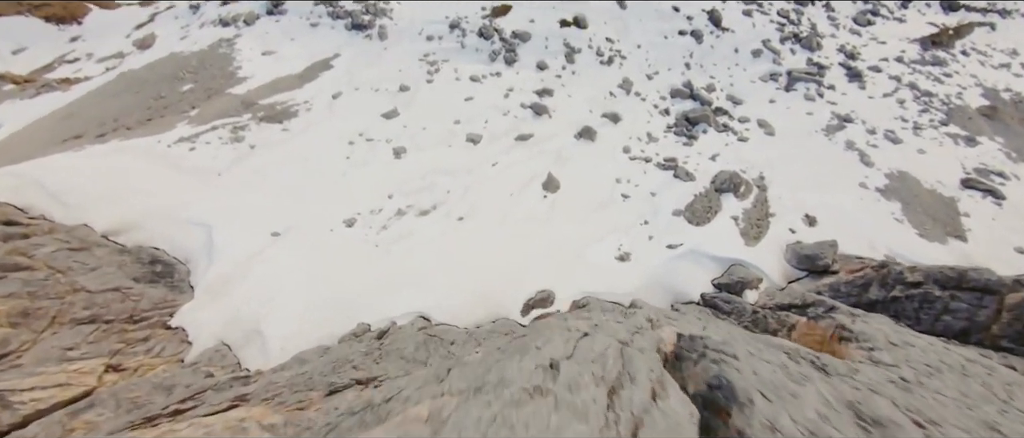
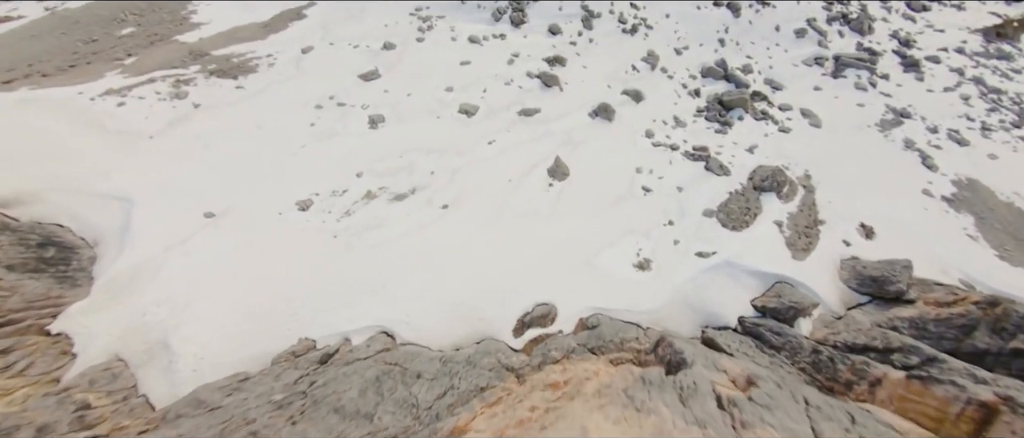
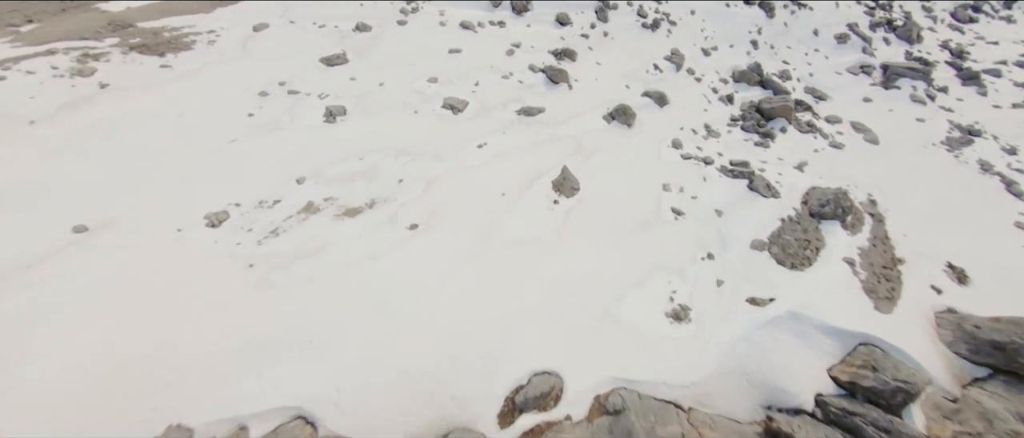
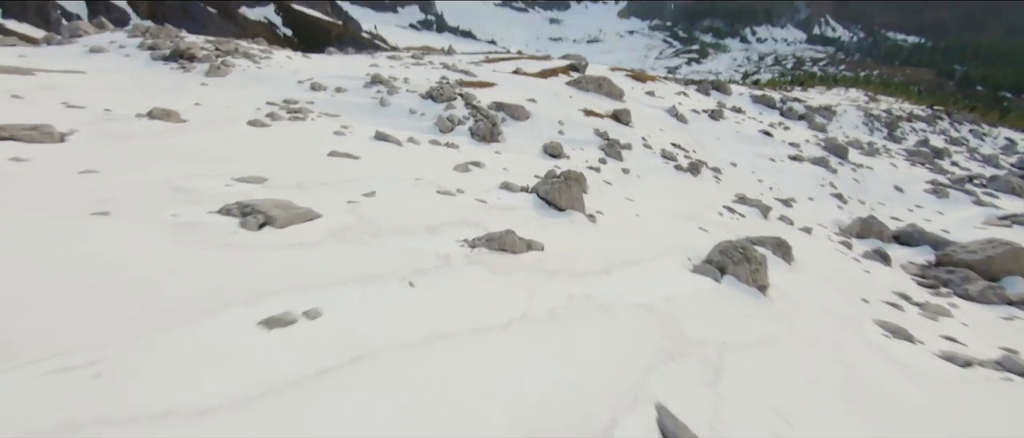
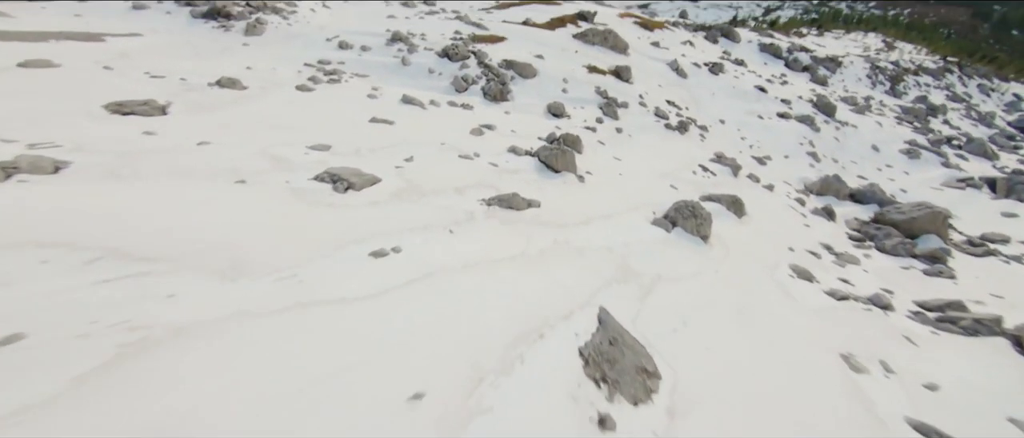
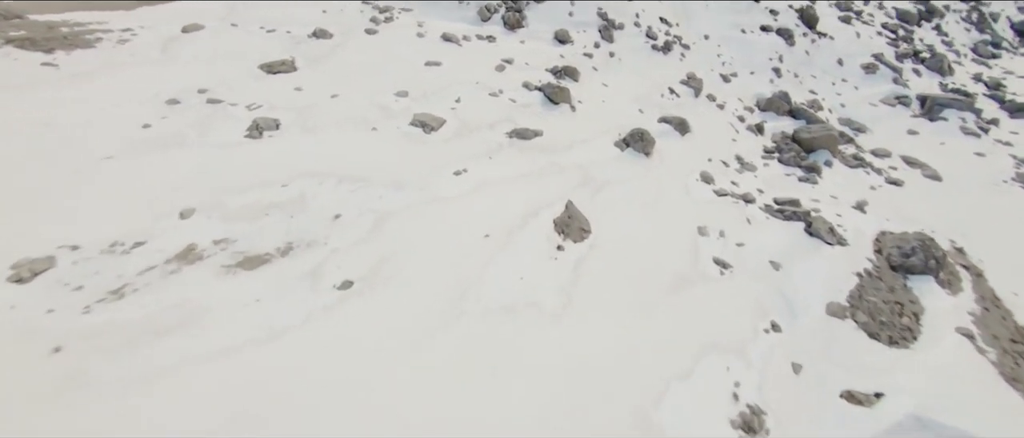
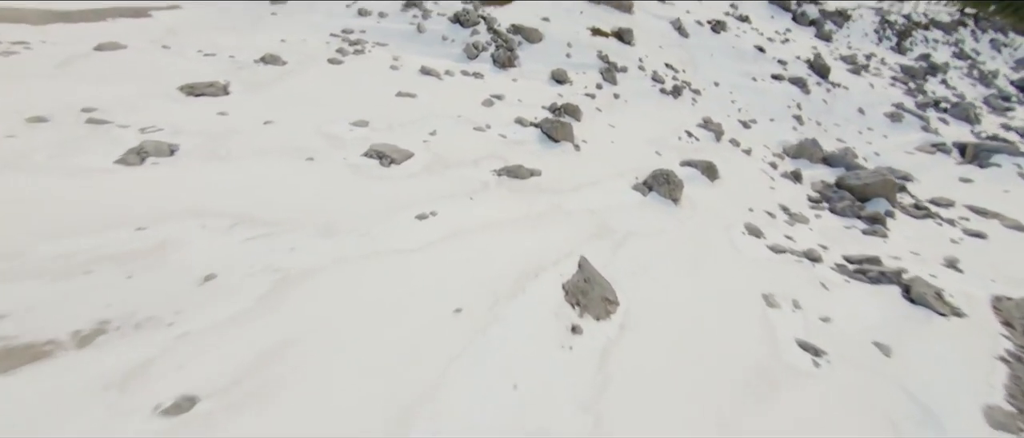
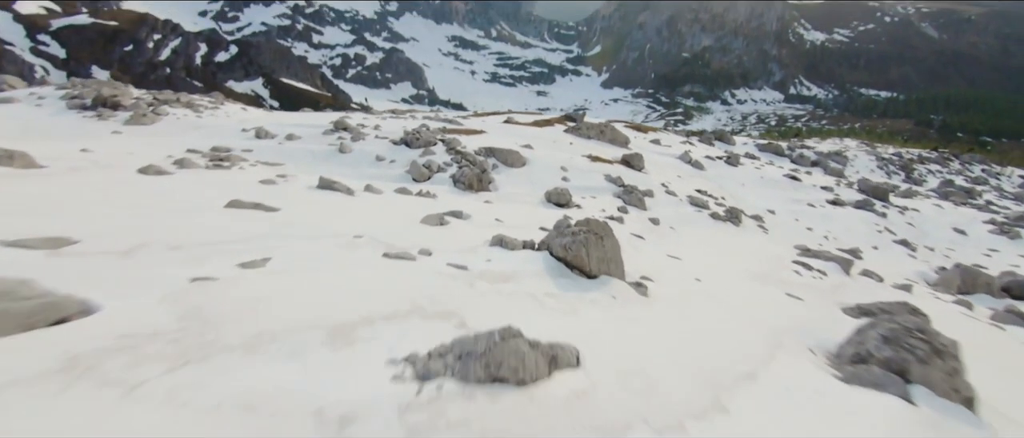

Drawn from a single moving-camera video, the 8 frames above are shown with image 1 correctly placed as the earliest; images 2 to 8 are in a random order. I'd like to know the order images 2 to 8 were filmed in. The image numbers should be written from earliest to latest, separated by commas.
2, 3, 6, 7, 5, 4, 8
